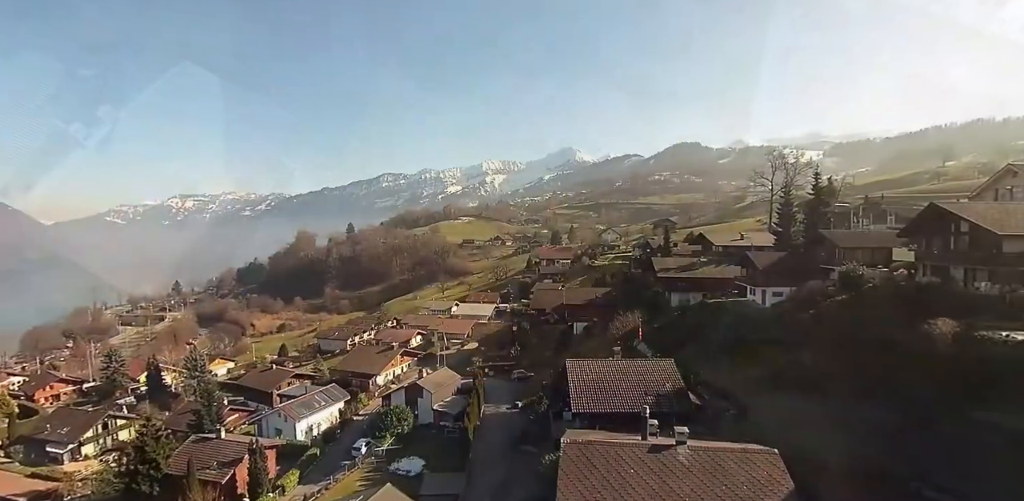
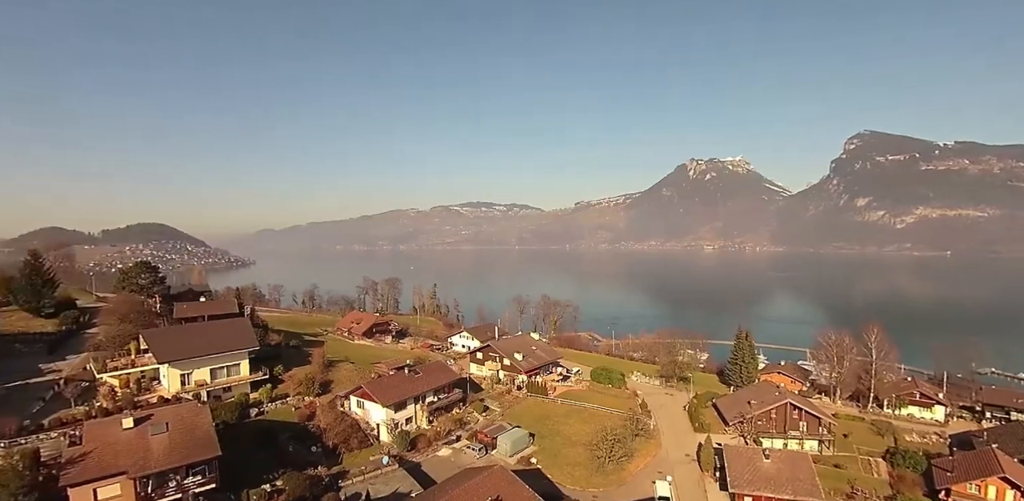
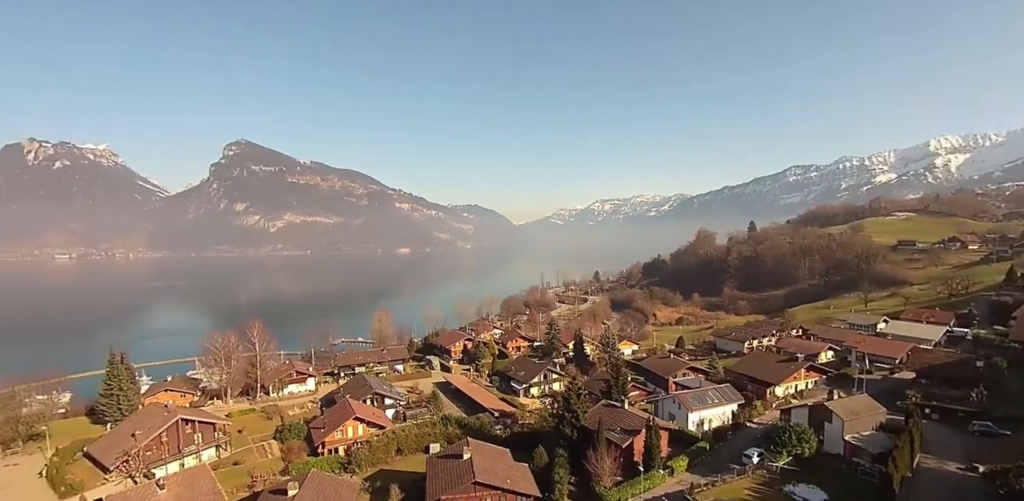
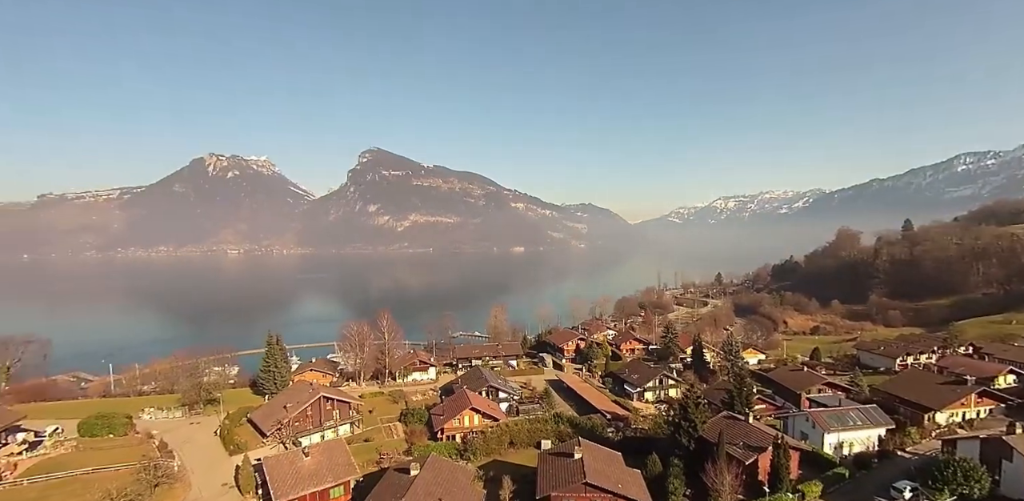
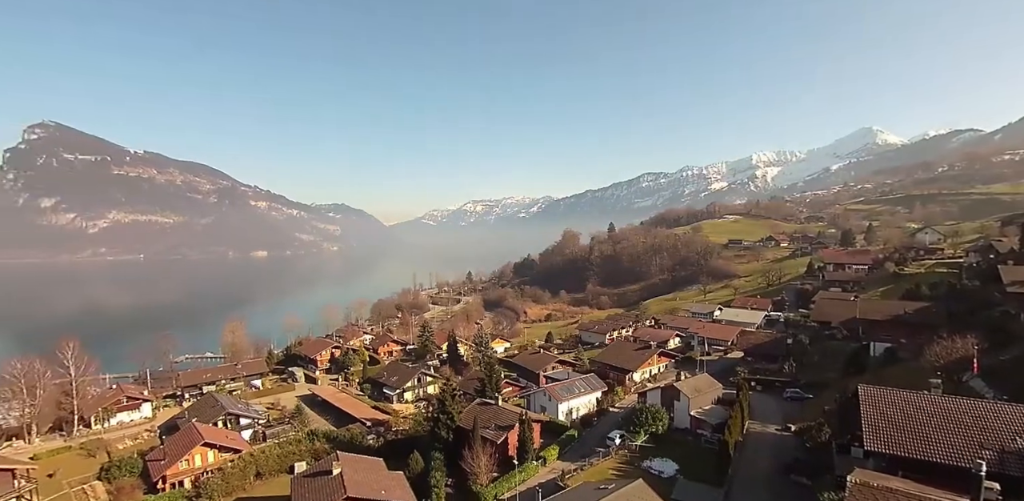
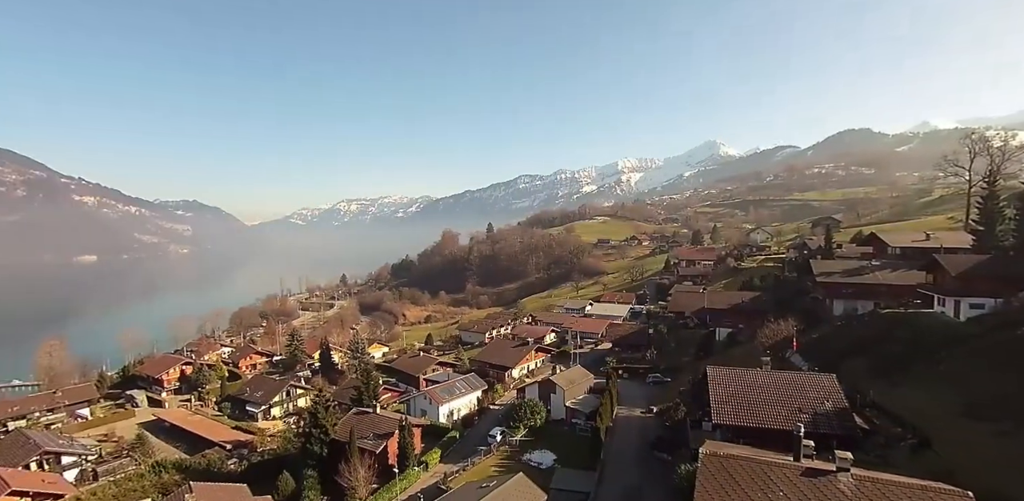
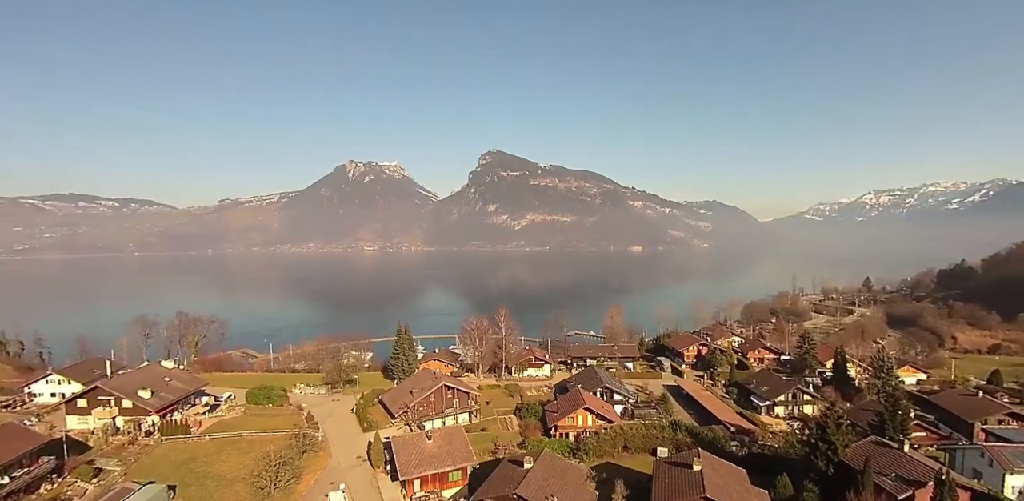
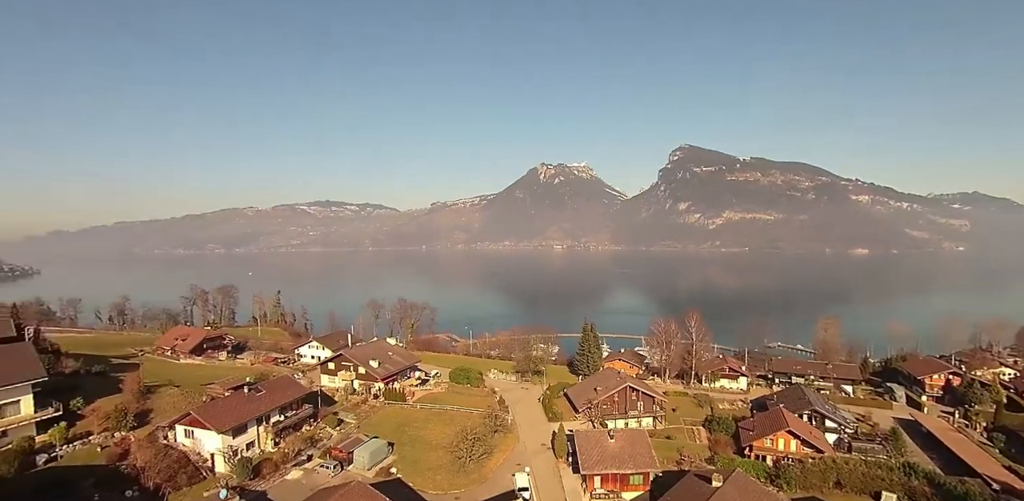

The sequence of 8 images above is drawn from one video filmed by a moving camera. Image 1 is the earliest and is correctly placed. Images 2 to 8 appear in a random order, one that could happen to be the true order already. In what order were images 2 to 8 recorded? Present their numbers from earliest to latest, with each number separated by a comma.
6, 5, 3, 4, 7, 8, 2
